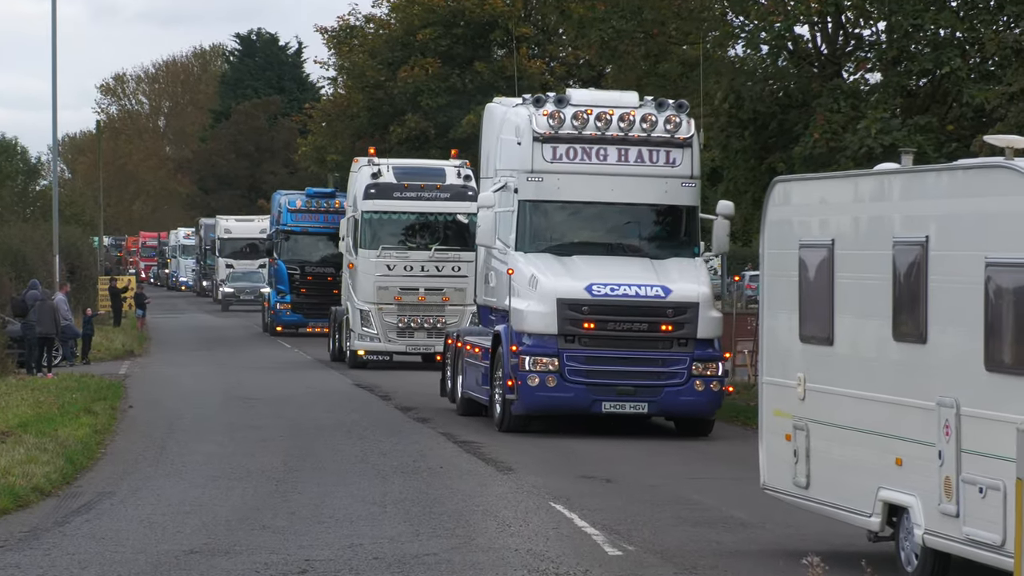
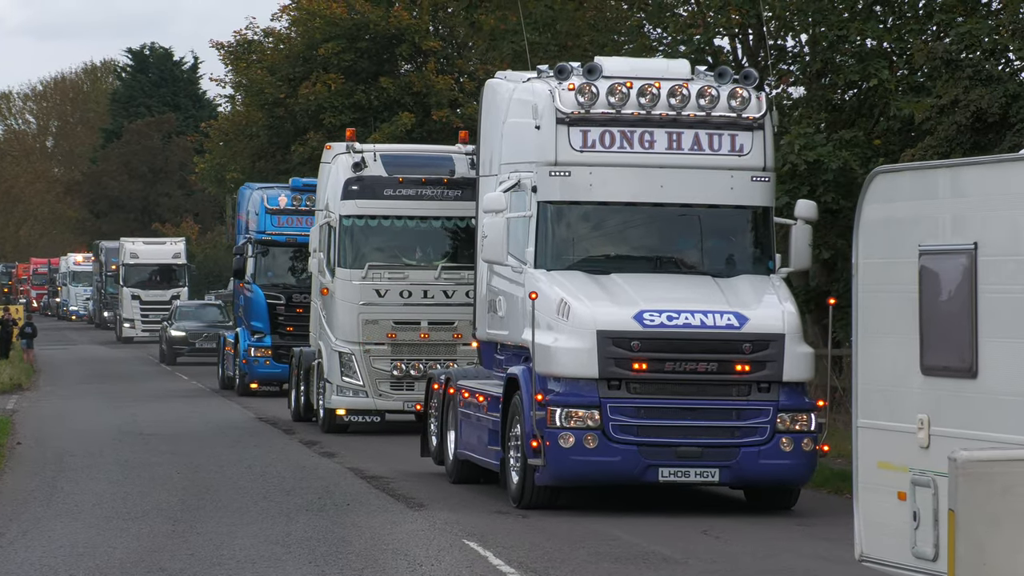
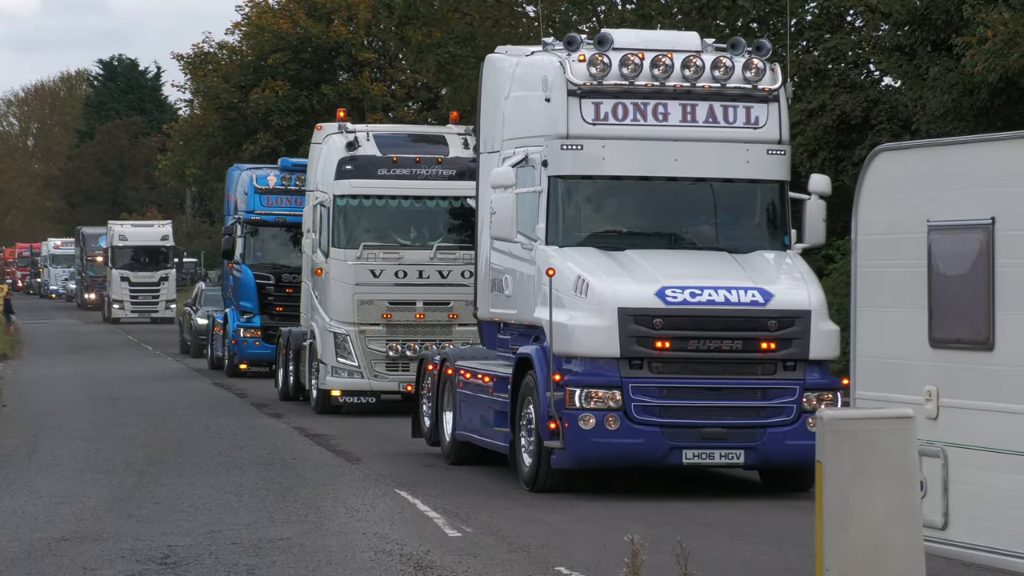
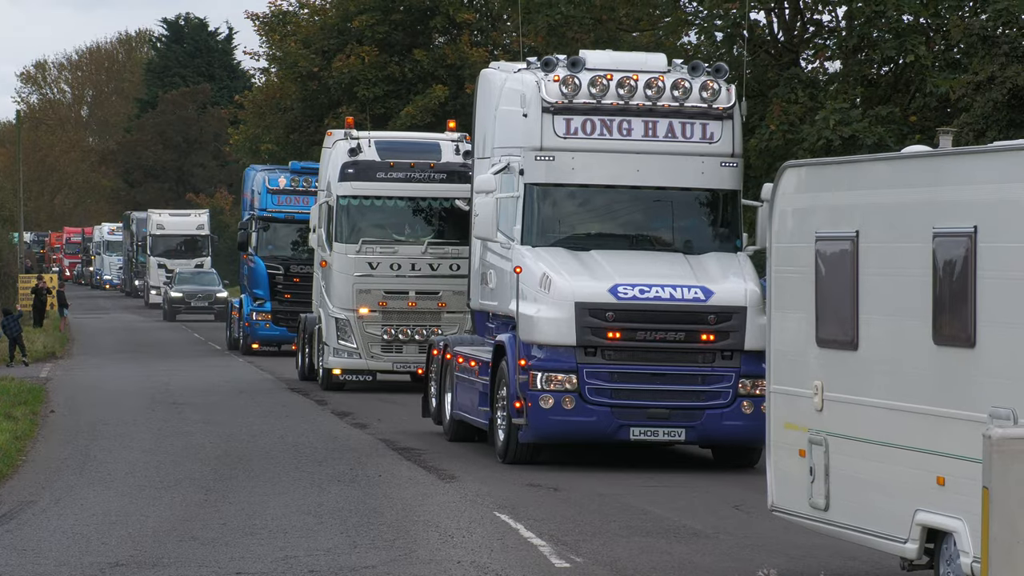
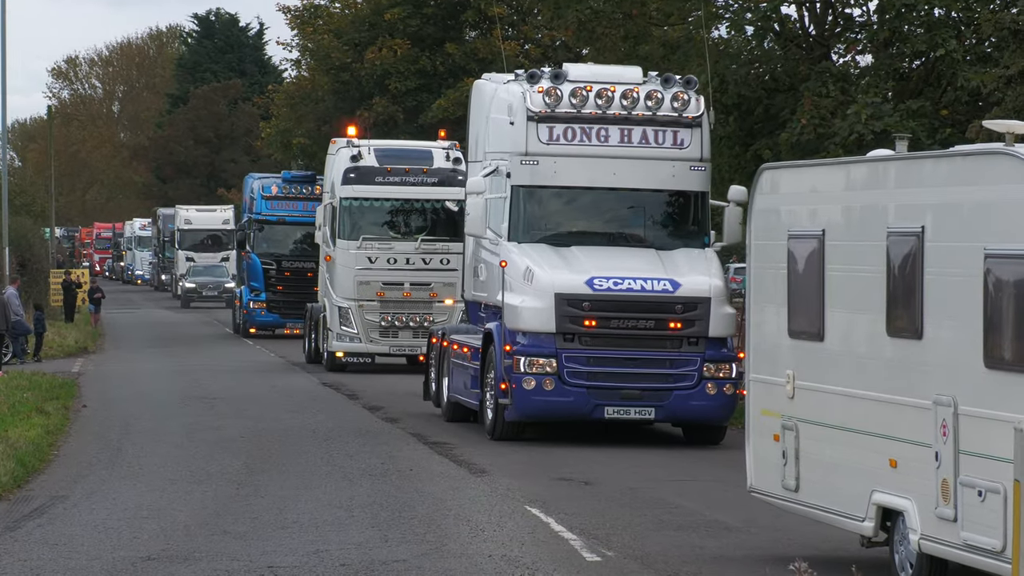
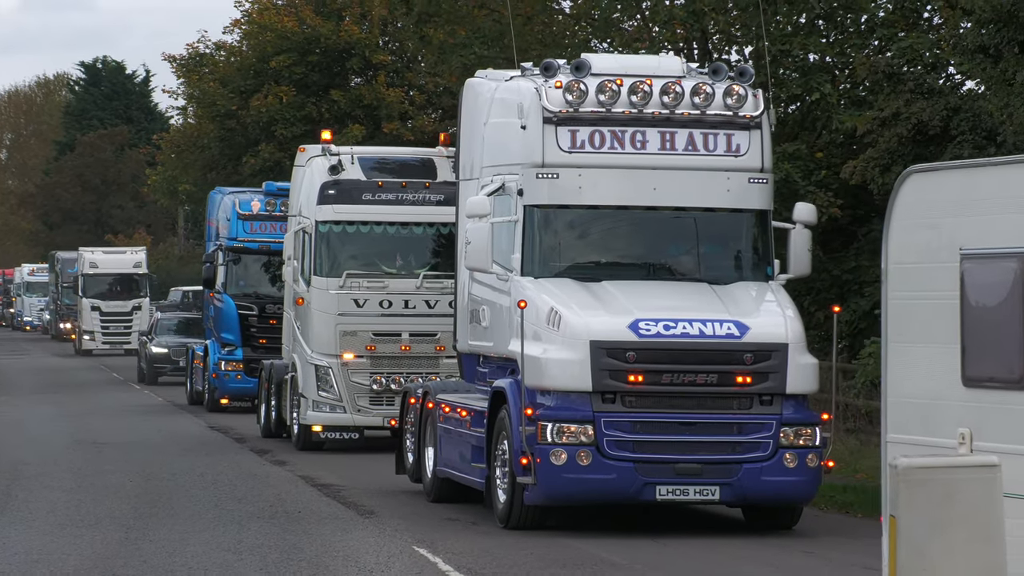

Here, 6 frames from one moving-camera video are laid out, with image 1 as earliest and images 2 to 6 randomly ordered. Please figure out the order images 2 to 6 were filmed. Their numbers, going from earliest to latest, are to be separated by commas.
5, 4, 2, 6, 3
